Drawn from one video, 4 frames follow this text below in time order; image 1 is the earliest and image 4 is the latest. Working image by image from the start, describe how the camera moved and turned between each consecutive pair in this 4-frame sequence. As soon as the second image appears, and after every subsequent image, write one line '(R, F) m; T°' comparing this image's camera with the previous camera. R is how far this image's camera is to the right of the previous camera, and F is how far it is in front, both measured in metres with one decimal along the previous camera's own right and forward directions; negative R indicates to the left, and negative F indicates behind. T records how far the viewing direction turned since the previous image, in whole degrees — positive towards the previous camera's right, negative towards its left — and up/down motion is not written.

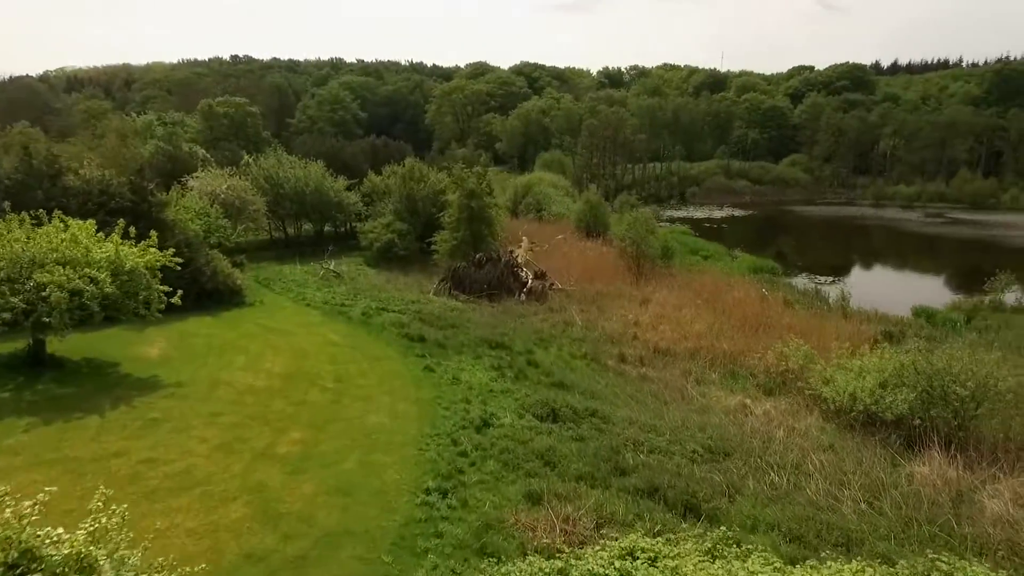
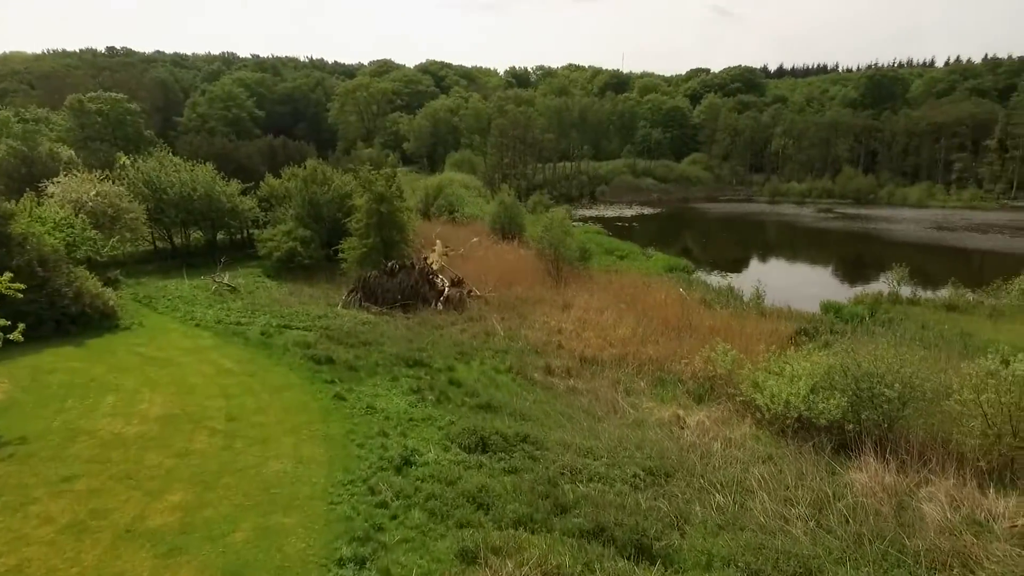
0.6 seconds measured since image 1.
(-0.1, +0.8) m; +8°
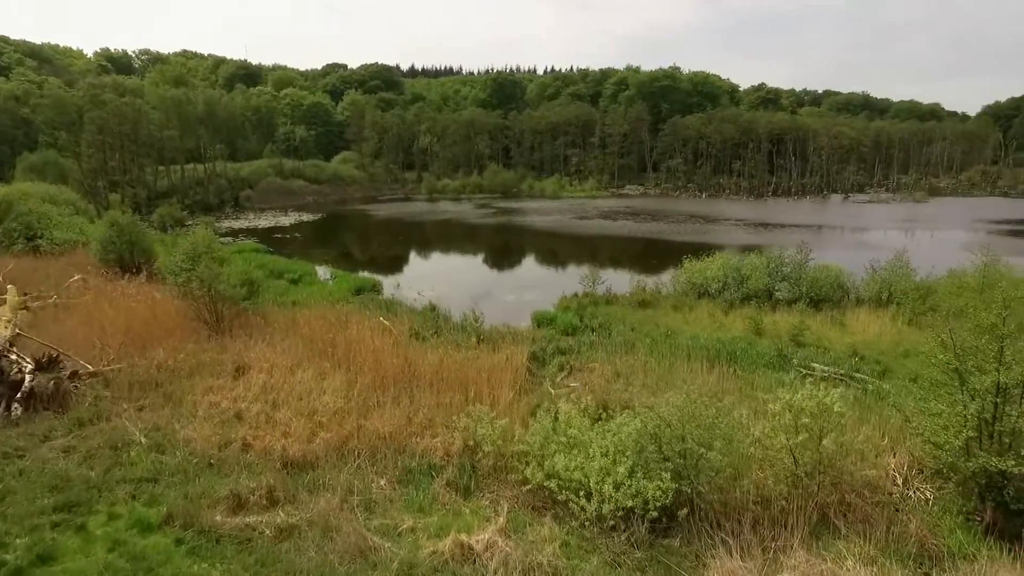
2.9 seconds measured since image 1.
(0.0, +3.6) m; +31°
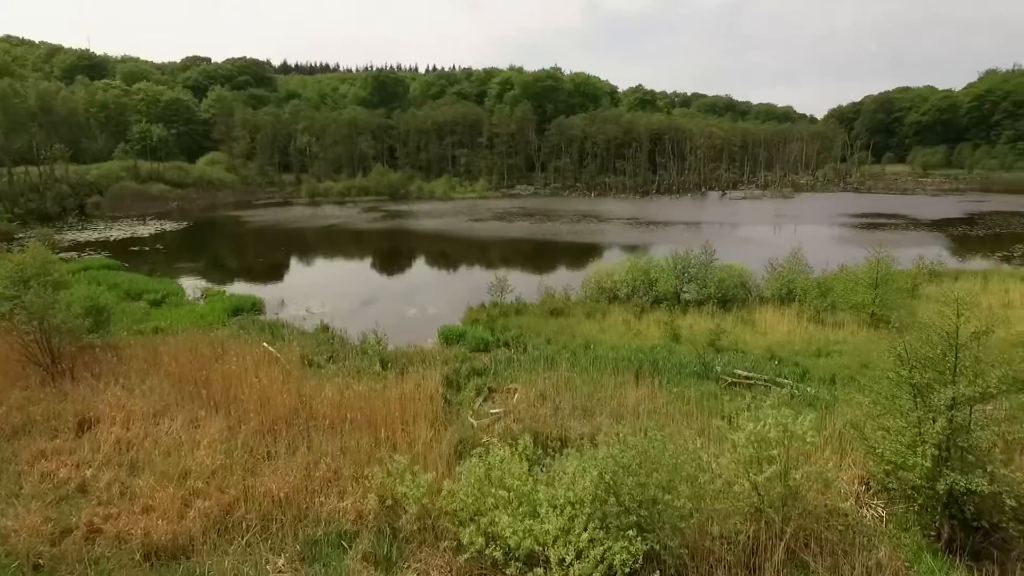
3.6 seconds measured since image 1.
(-0.3, +1.2) m; +10°
